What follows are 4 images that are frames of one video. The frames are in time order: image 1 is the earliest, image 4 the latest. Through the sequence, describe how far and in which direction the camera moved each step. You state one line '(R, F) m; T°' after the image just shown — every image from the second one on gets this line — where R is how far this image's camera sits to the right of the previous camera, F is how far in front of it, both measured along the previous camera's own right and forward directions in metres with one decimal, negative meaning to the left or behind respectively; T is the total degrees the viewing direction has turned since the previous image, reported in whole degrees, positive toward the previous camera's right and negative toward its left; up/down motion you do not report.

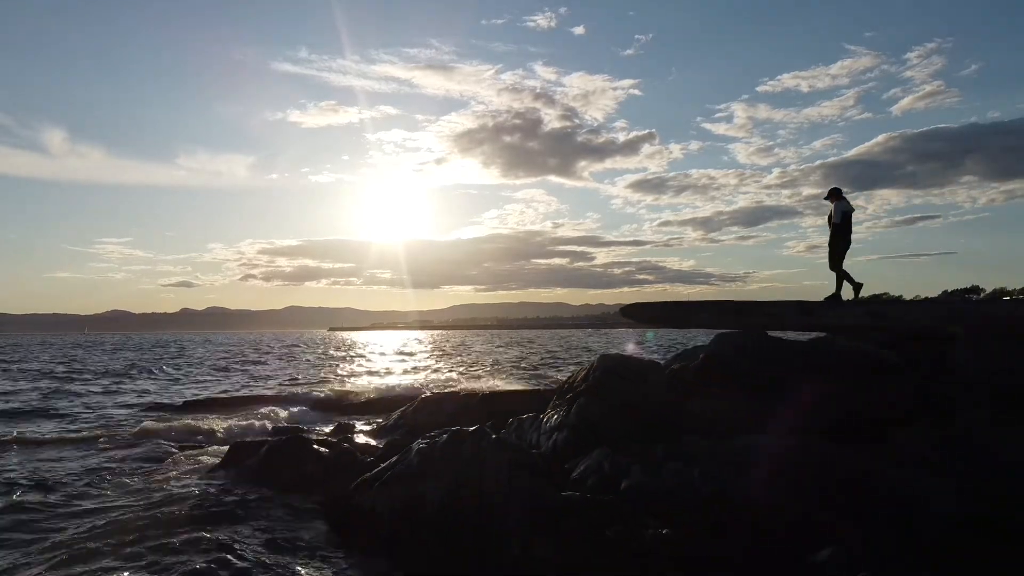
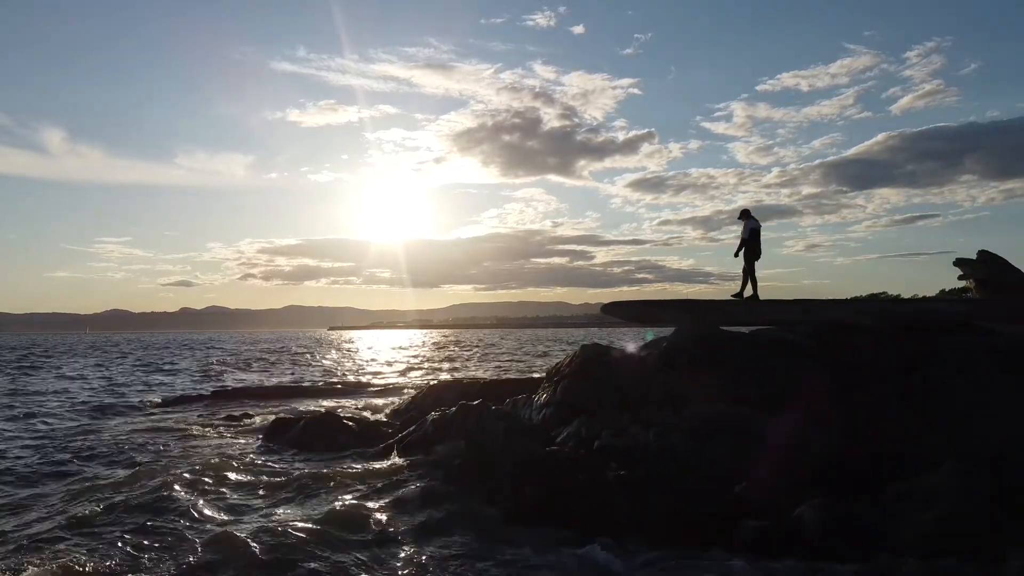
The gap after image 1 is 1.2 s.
(-0.7, +1.7) m; 0°
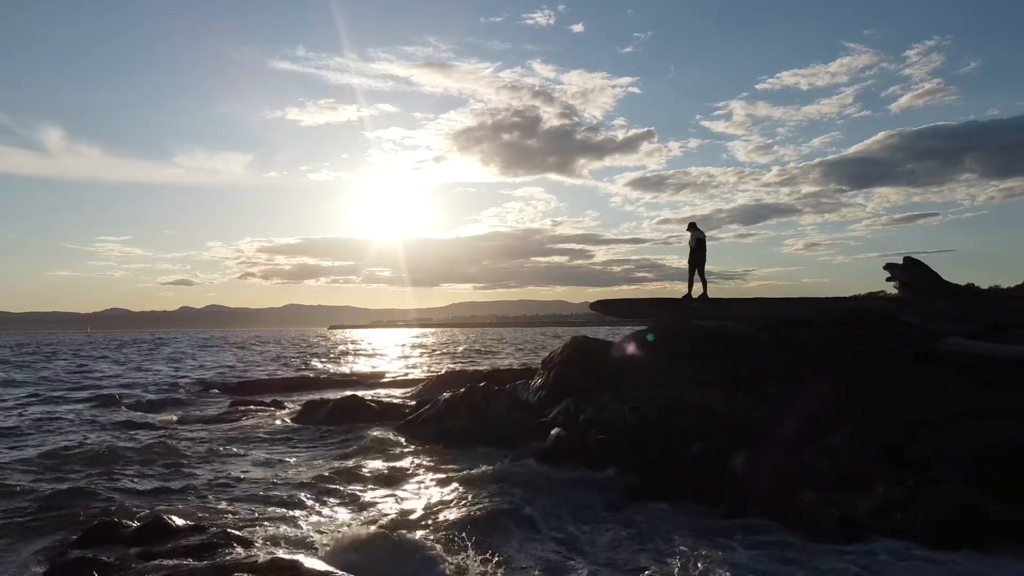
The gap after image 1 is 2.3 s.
(+0.1, -2.0) m; 0°
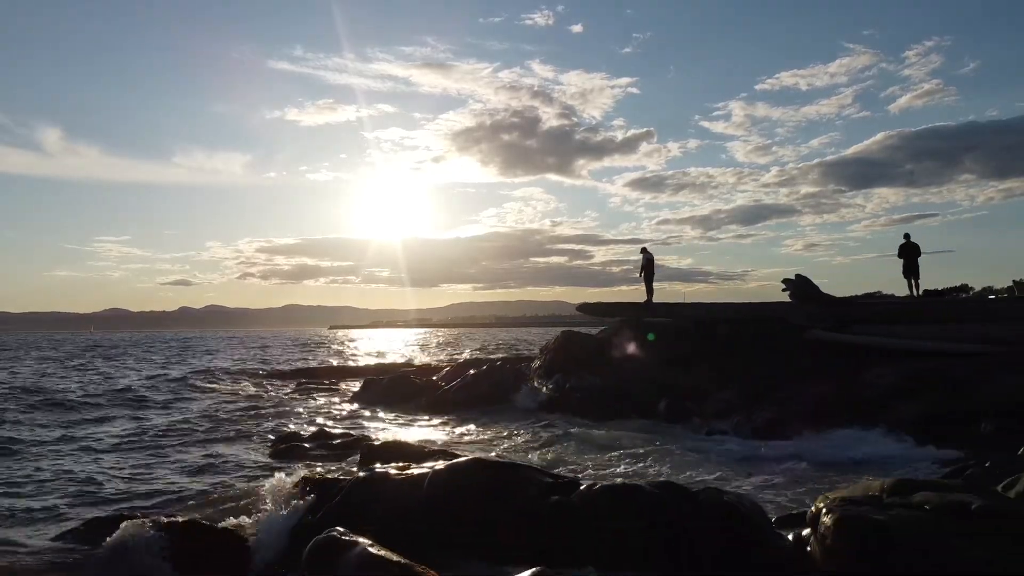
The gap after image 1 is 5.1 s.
(-0.2, -6.0) m; 0°
